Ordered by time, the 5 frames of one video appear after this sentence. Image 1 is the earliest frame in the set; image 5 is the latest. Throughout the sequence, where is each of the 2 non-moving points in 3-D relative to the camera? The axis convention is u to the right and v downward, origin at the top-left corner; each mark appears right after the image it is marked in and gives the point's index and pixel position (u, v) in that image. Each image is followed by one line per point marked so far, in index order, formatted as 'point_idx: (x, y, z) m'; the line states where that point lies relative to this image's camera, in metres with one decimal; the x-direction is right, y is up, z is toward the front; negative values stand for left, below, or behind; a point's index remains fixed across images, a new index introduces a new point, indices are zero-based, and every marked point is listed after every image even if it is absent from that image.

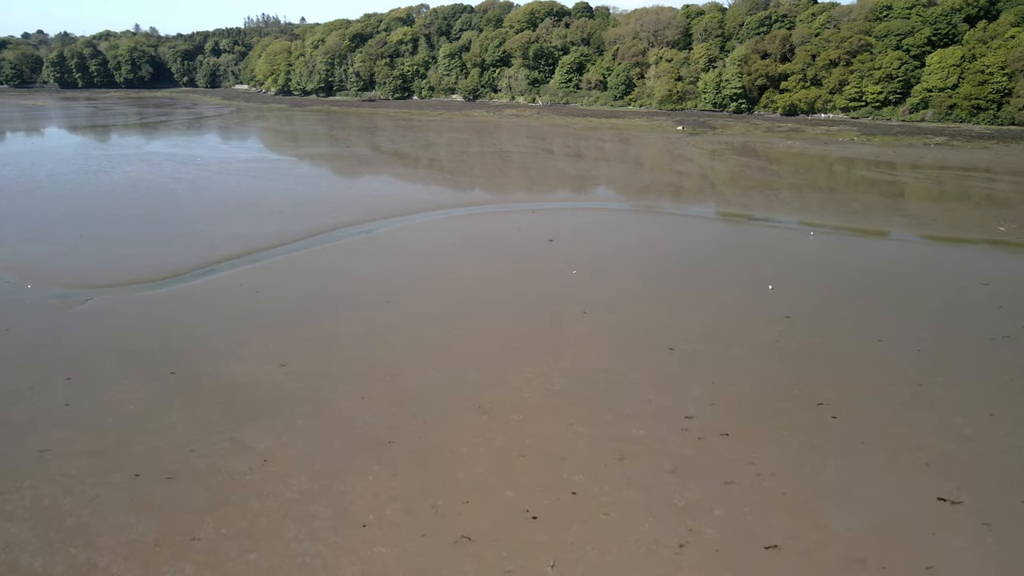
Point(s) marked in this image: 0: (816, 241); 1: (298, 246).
0: (+6.5, +1.1, +14.1) m
1: (-4.5, +0.9, +13.7) m
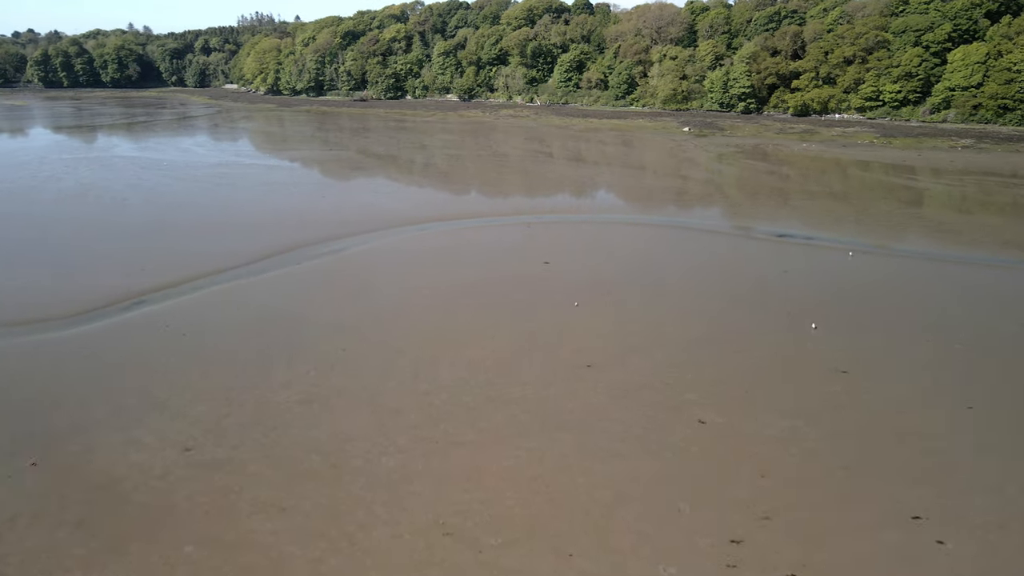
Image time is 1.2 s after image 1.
0: (+6.4, +0.5, +12.1) m
1: (-4.7, +0.3, +11.7) m
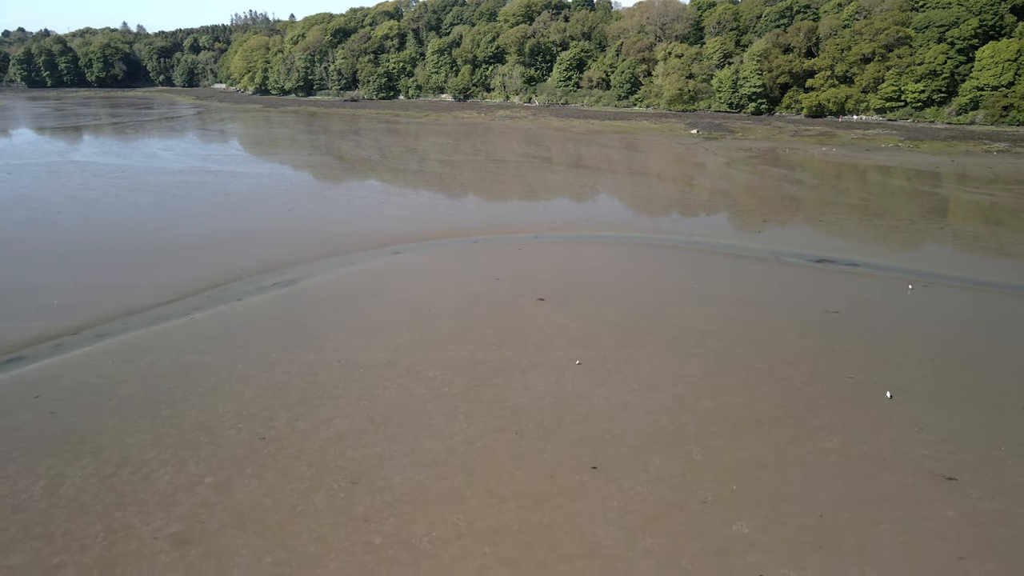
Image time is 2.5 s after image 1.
0: (+6.2, -0.1, +9.9) m
1: (-4.9, -0.3, +9.5) m
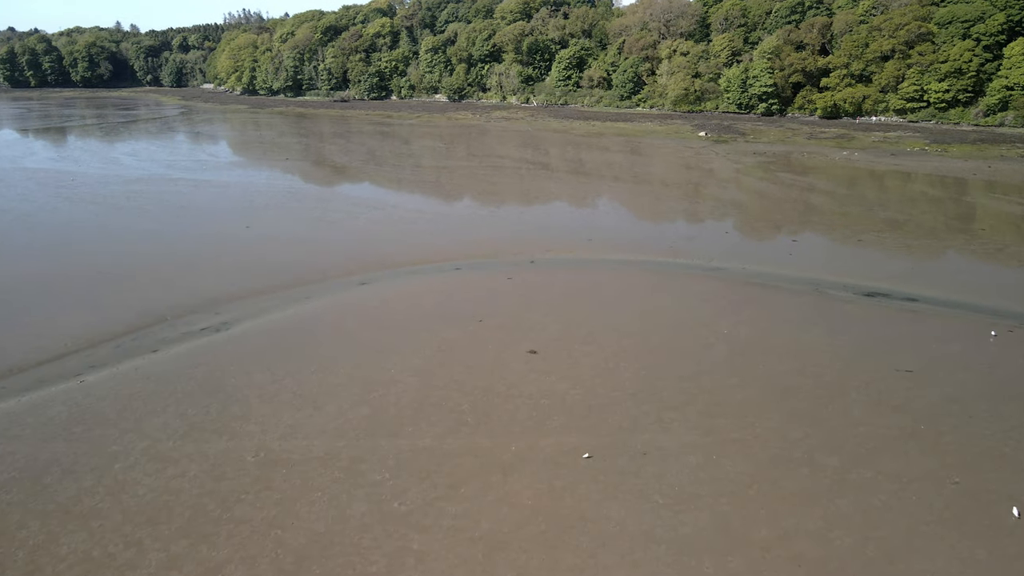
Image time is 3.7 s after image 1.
0: (+6.0, -0.7, +8.0) m
1: (-5.1, -0.9, +7.6) m
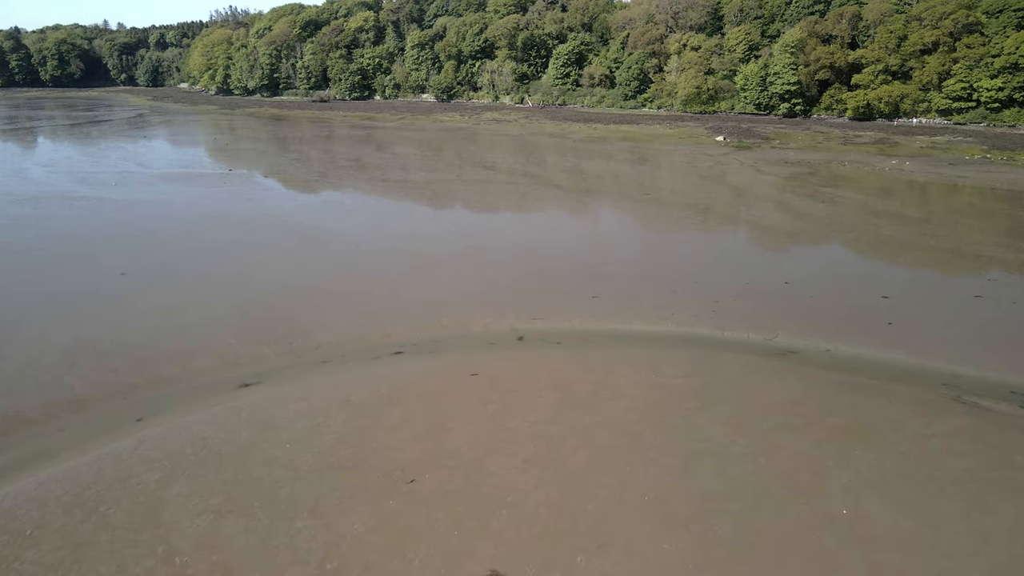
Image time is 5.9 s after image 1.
0: (+5.6, -1.7, +4.3) m
1: (-5.5, -1.9, +3.9) m
